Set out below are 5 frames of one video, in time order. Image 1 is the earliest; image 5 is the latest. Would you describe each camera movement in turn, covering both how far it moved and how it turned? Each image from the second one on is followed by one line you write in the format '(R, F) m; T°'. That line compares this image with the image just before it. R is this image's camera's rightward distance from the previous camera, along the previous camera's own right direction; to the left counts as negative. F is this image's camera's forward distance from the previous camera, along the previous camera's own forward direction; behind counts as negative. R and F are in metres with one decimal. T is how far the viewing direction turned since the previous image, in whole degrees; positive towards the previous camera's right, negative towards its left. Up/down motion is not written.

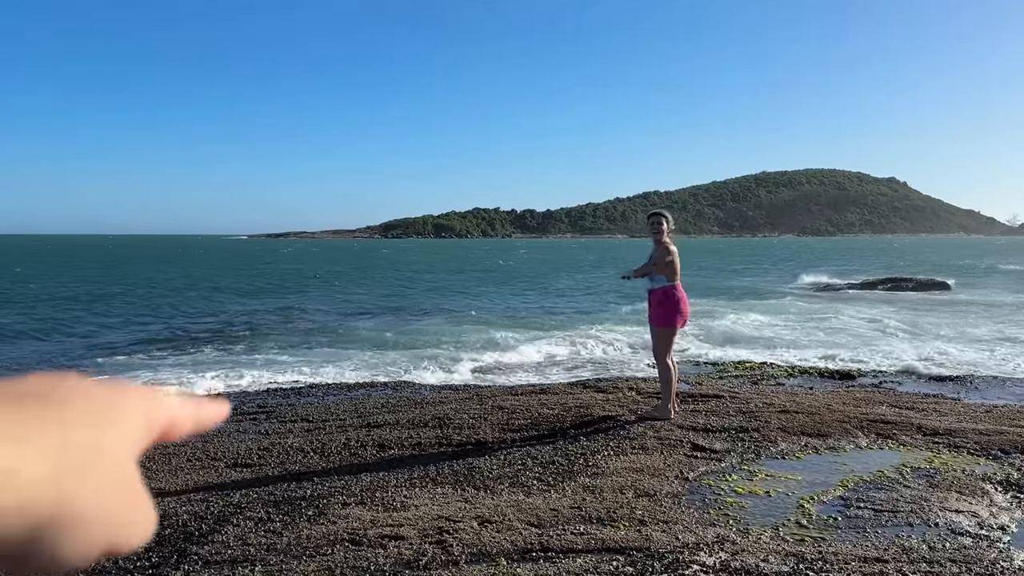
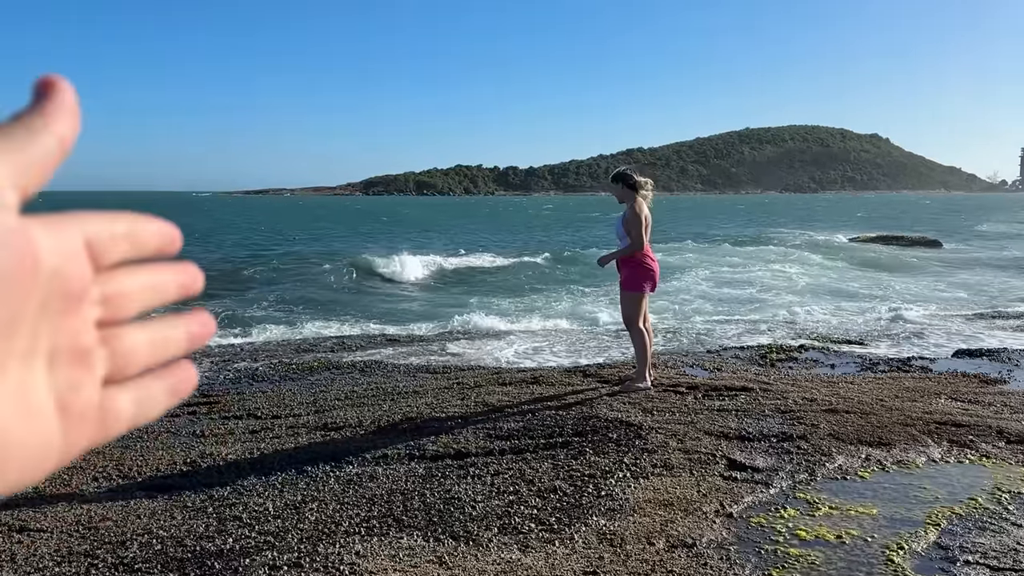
(0.0, +1.5) m; +1°
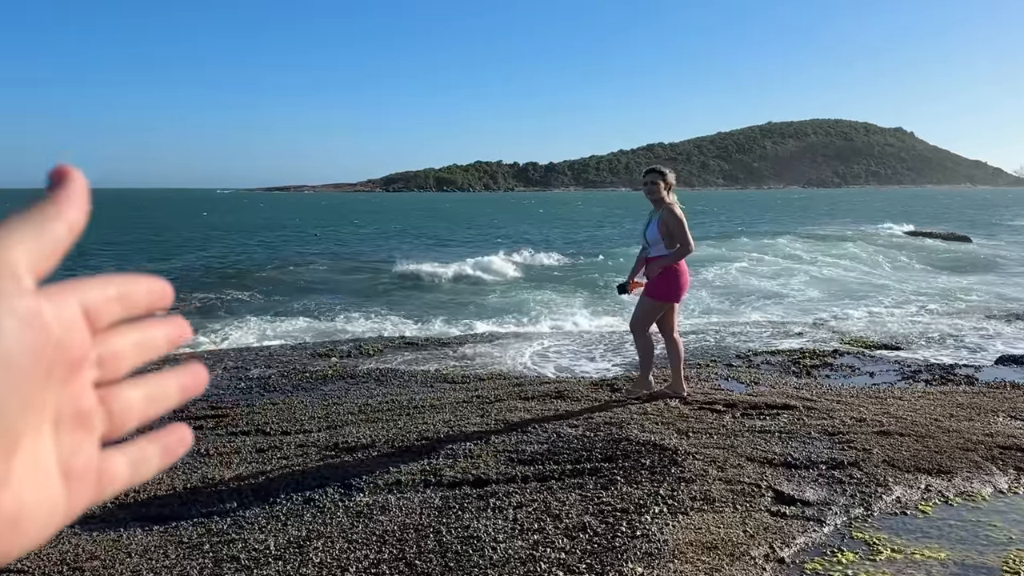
(0.0, +0.5) m; -1°
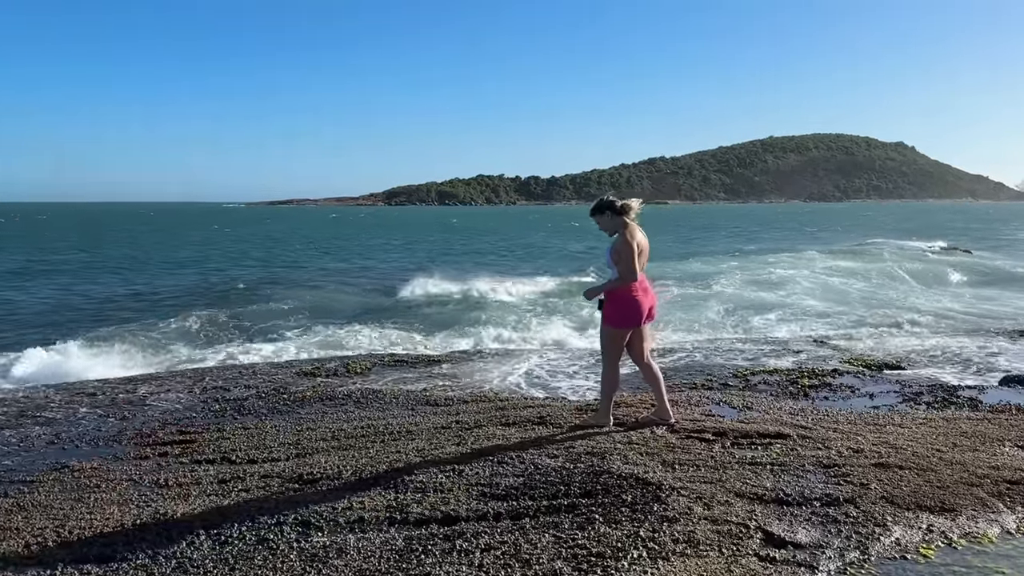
(+0.2, +0.3) m; 0°
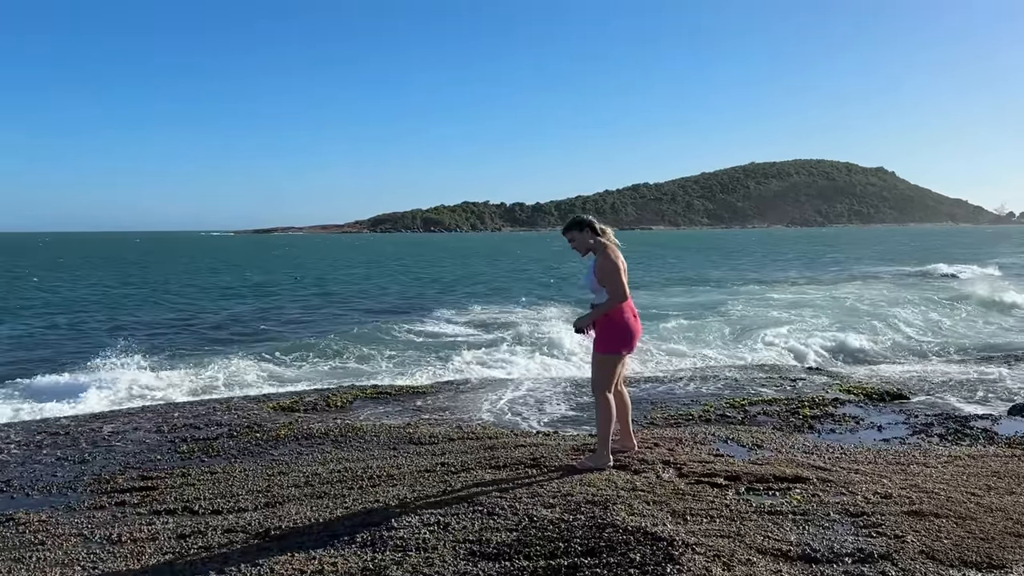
(0.0, +0.5) m; +1°
